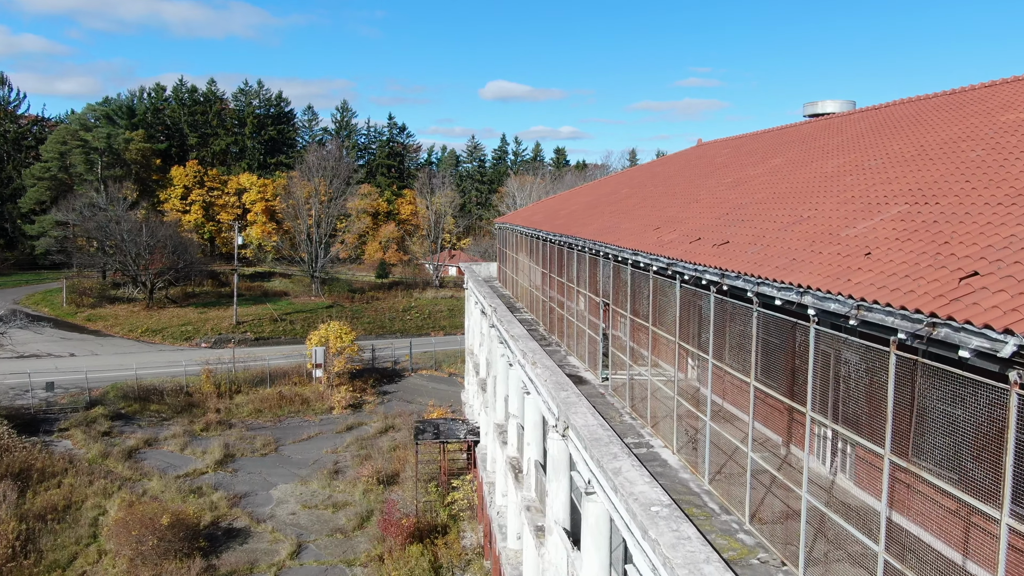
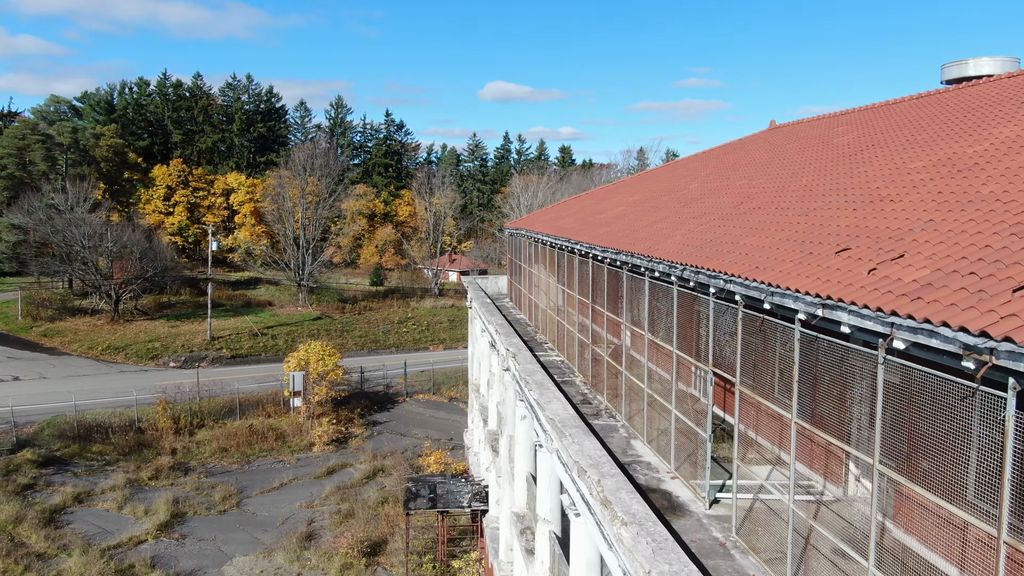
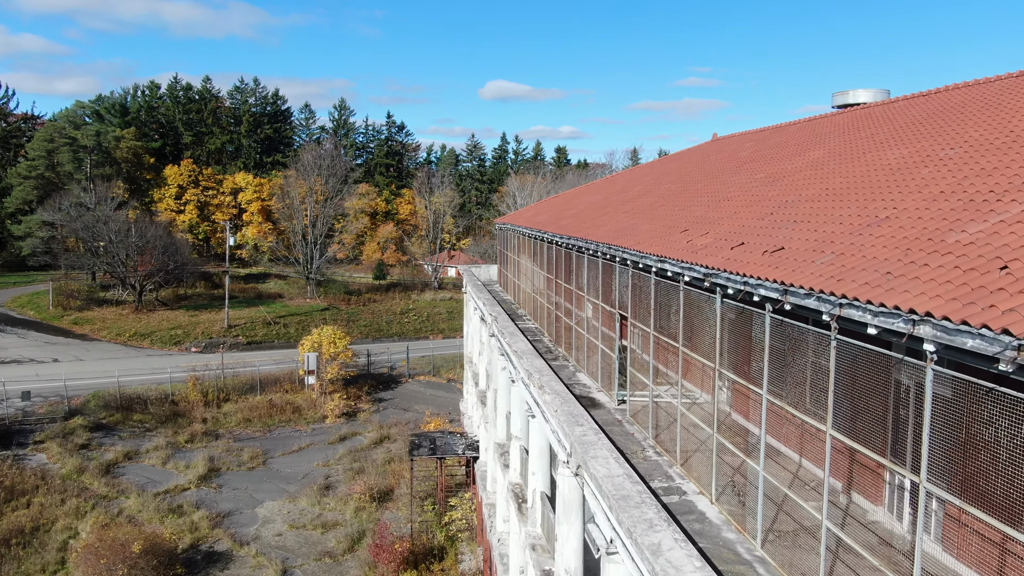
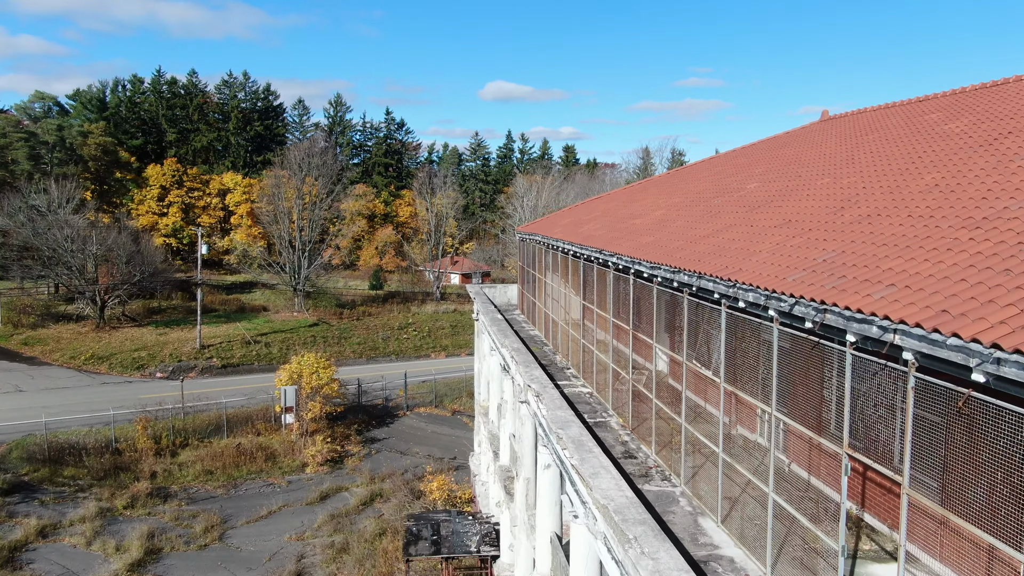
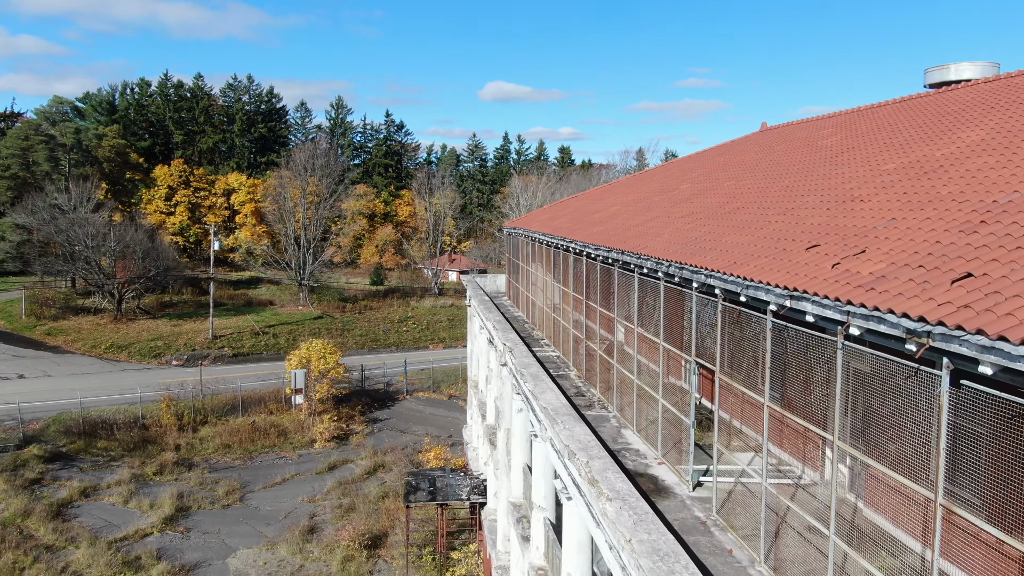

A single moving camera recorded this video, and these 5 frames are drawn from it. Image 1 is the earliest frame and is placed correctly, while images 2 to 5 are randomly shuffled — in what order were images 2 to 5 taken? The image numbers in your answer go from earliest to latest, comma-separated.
3, 5, 2, 4
